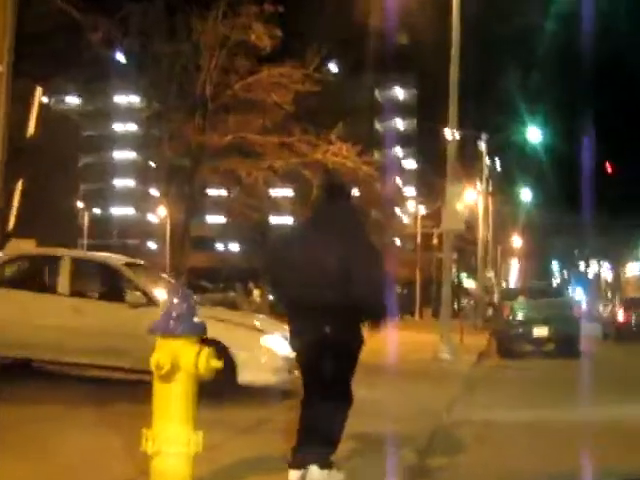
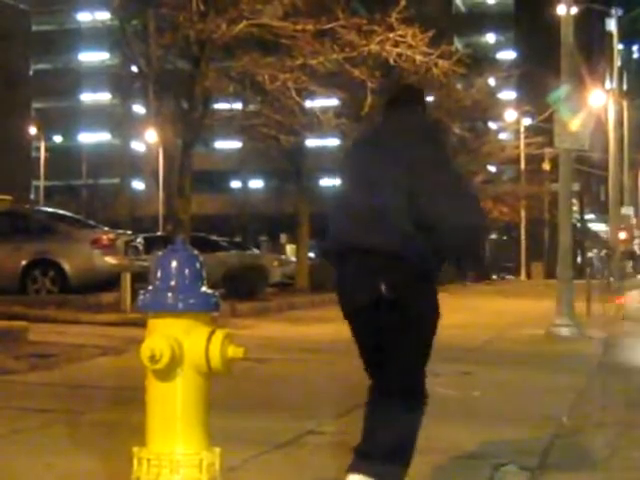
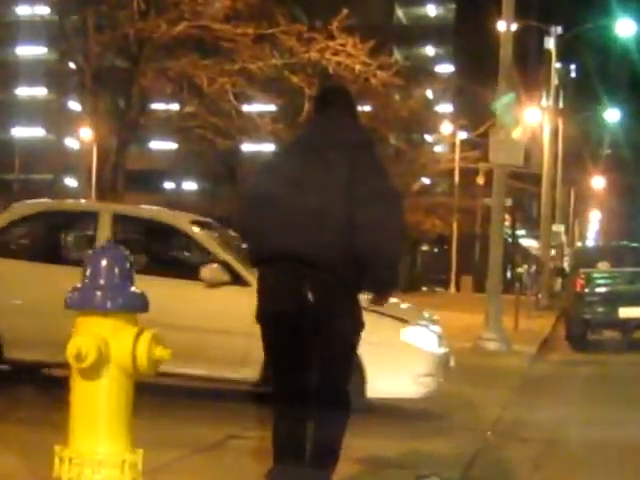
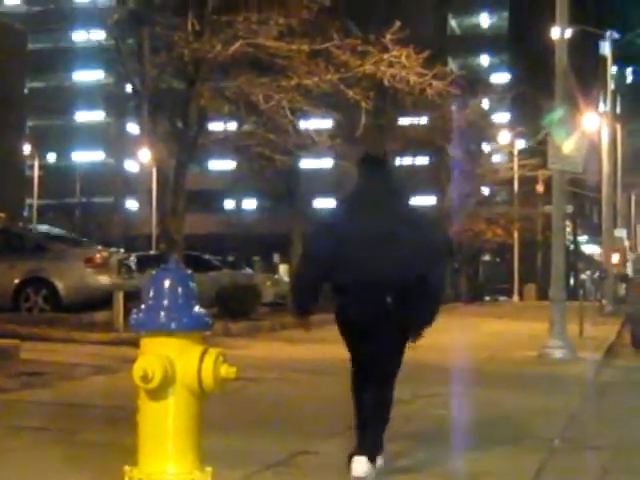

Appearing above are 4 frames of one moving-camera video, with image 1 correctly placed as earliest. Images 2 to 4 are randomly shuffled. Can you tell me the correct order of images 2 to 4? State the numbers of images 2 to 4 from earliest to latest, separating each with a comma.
3, 2, 4
